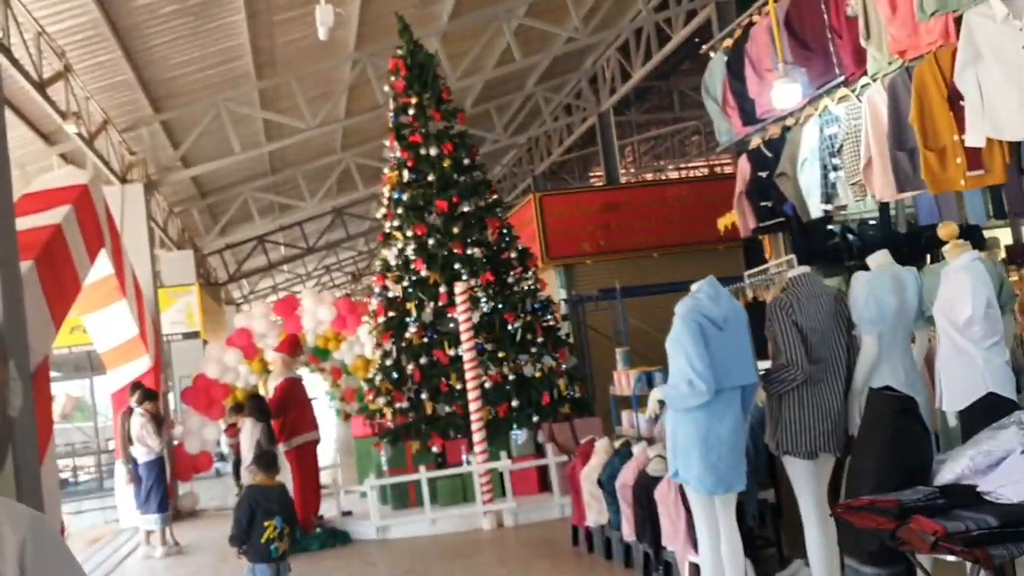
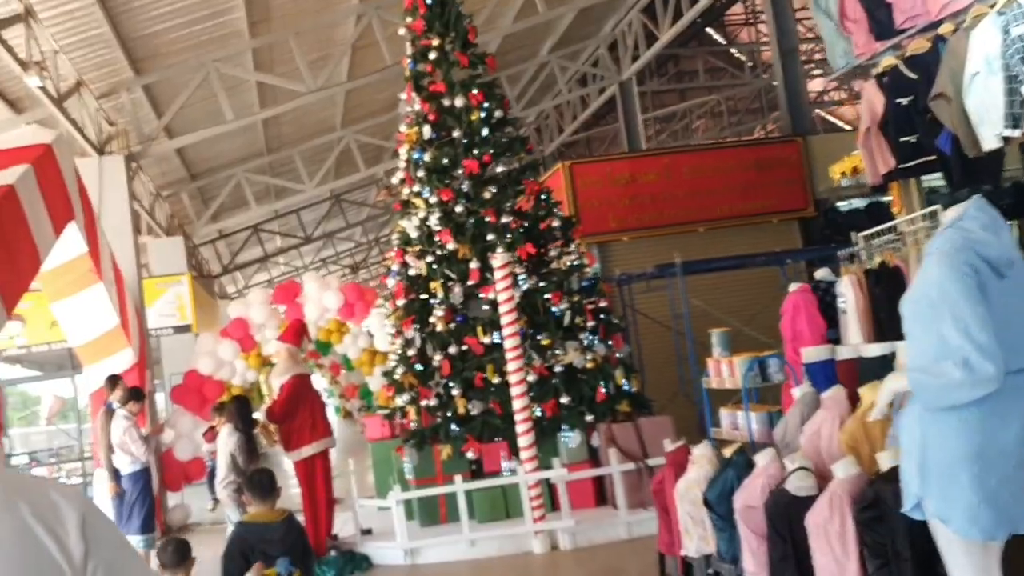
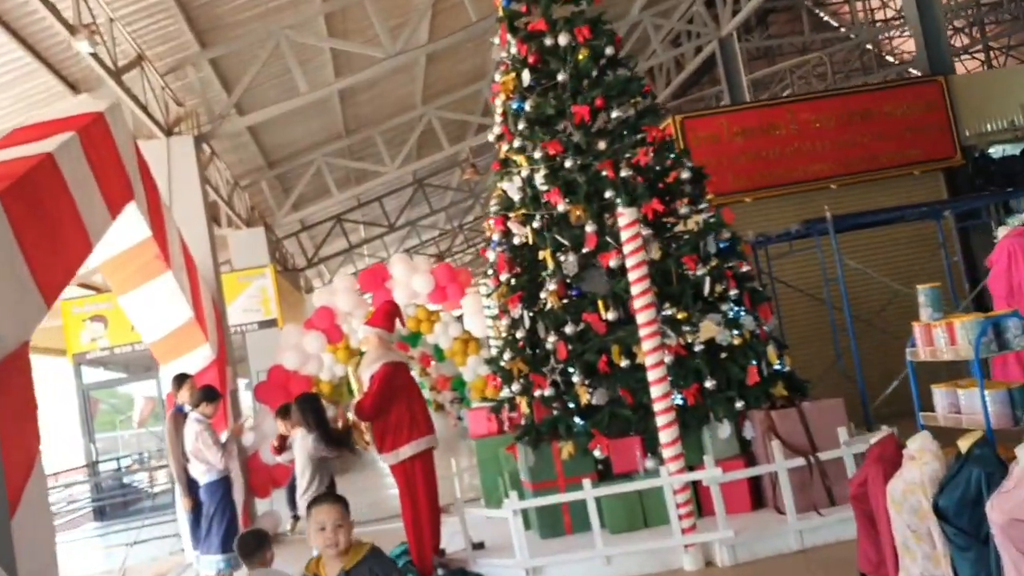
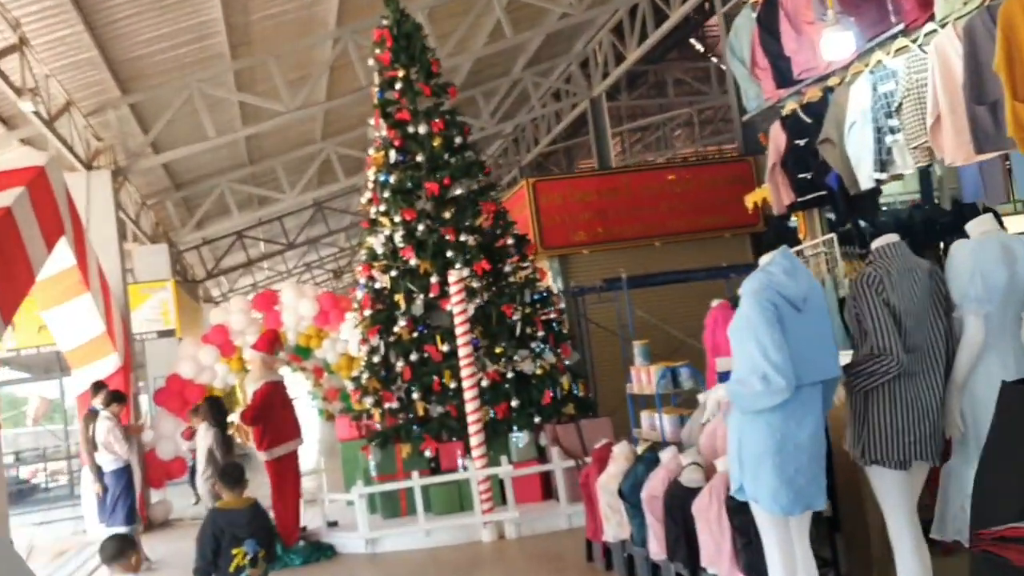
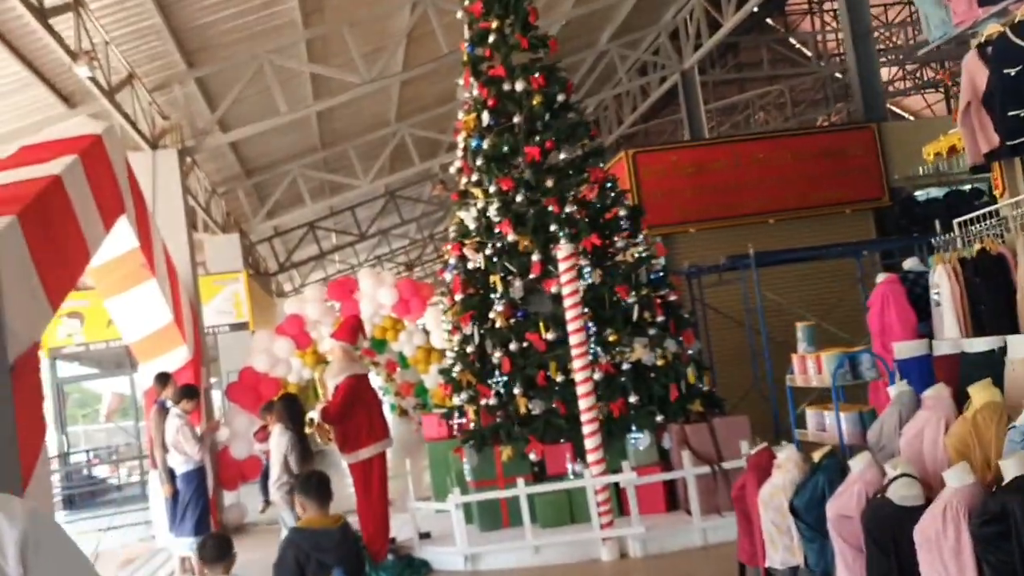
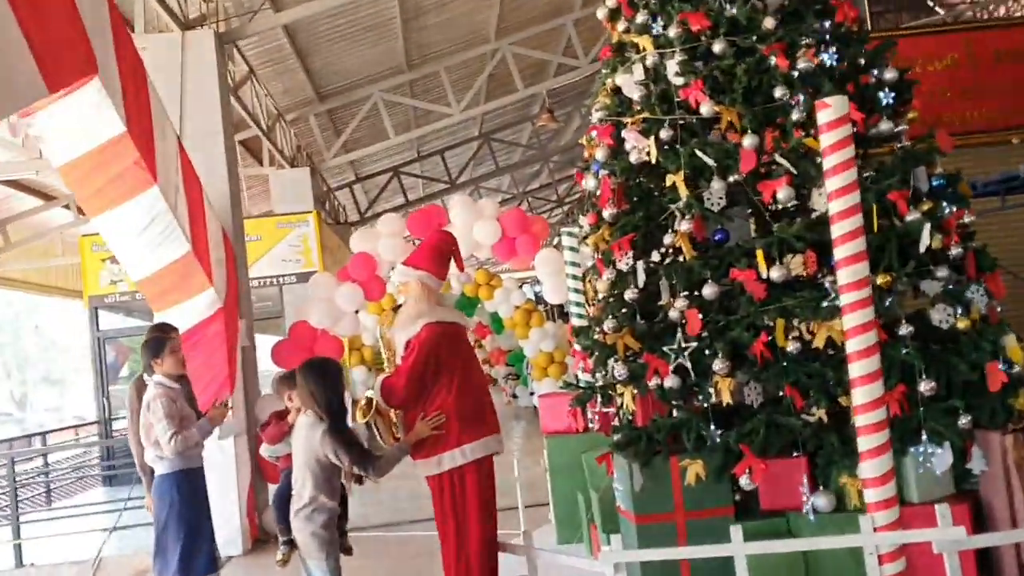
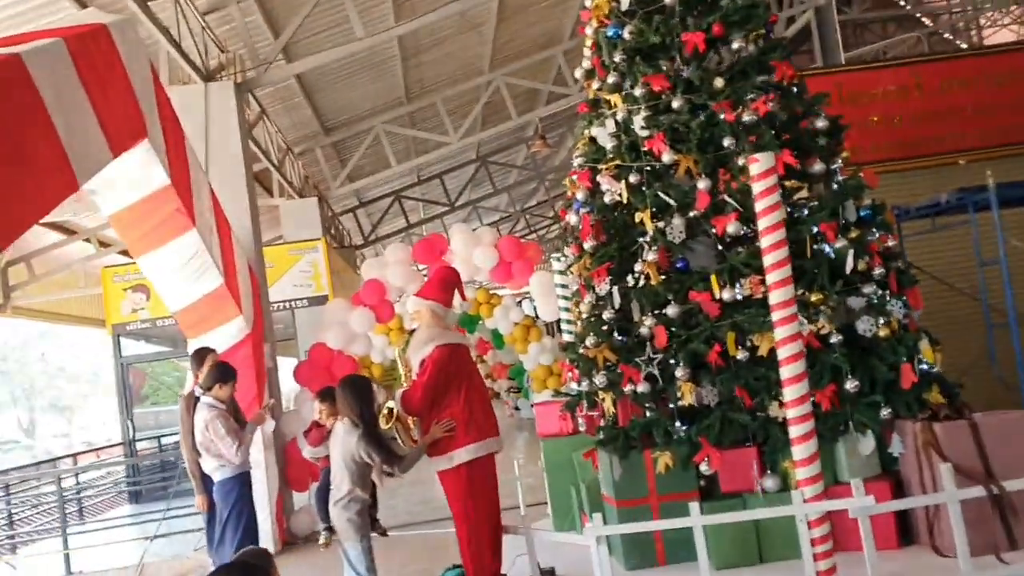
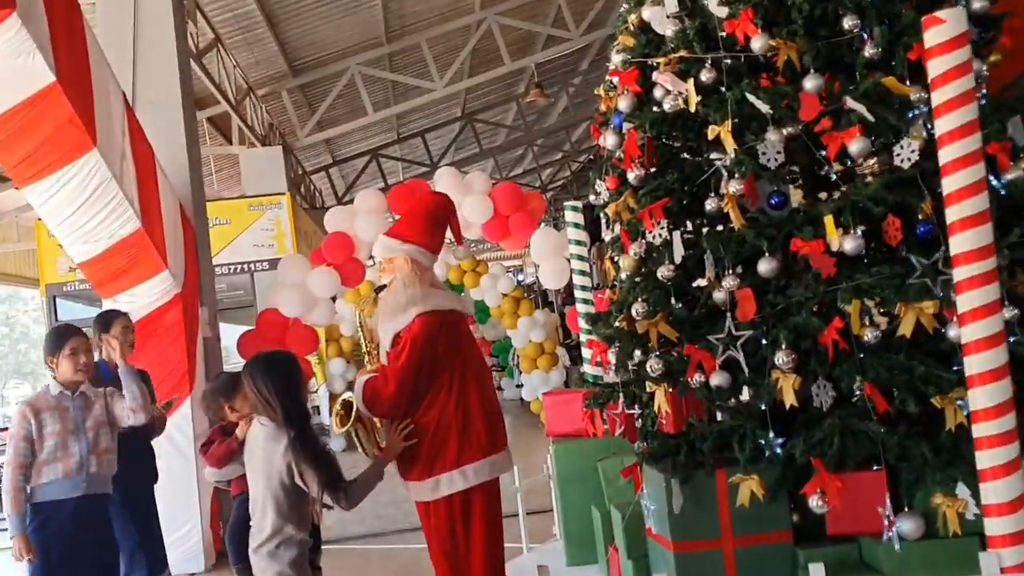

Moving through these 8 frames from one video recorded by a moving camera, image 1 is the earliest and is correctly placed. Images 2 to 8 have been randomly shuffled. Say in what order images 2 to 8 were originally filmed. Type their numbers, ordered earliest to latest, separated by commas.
4, 2, 5, 3, 7, 6, 8
